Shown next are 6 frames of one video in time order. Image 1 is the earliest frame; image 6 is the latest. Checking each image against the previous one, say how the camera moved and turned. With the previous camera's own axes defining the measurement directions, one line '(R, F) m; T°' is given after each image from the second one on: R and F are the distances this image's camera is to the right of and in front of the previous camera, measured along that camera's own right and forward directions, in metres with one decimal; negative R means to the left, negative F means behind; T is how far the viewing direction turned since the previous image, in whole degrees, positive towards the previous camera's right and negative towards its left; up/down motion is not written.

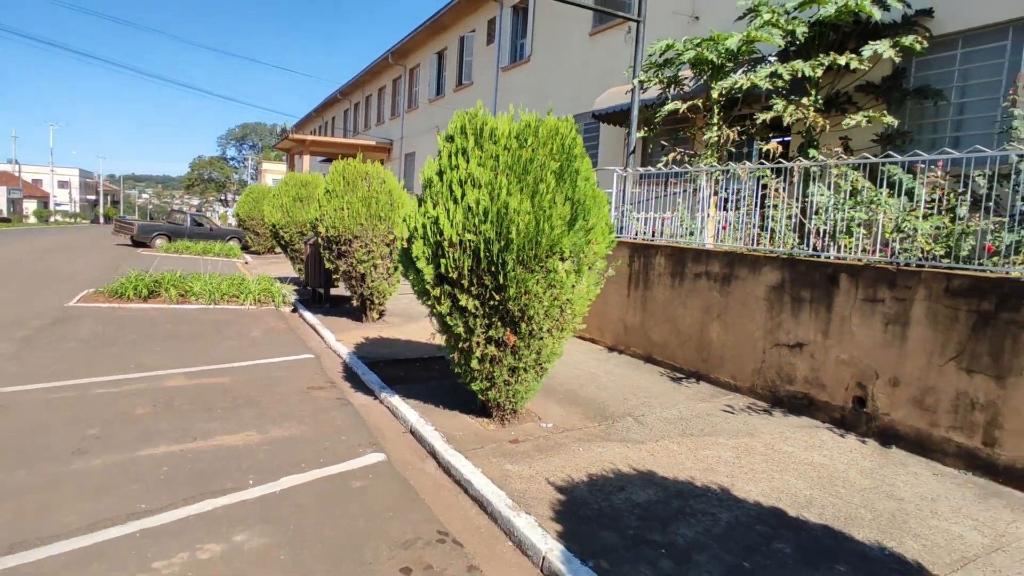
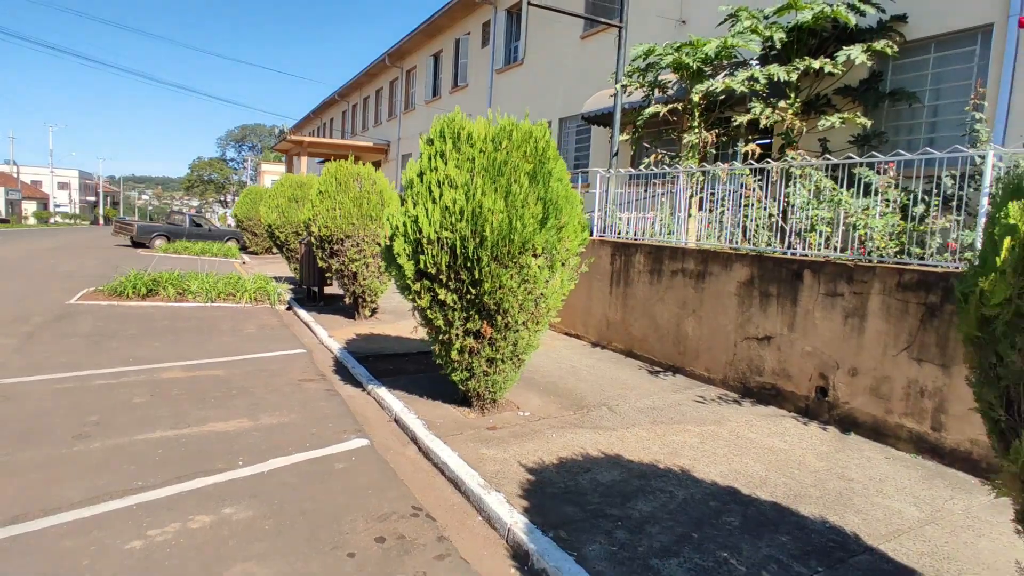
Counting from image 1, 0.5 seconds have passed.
(+0.2, -0.2) m; 0°
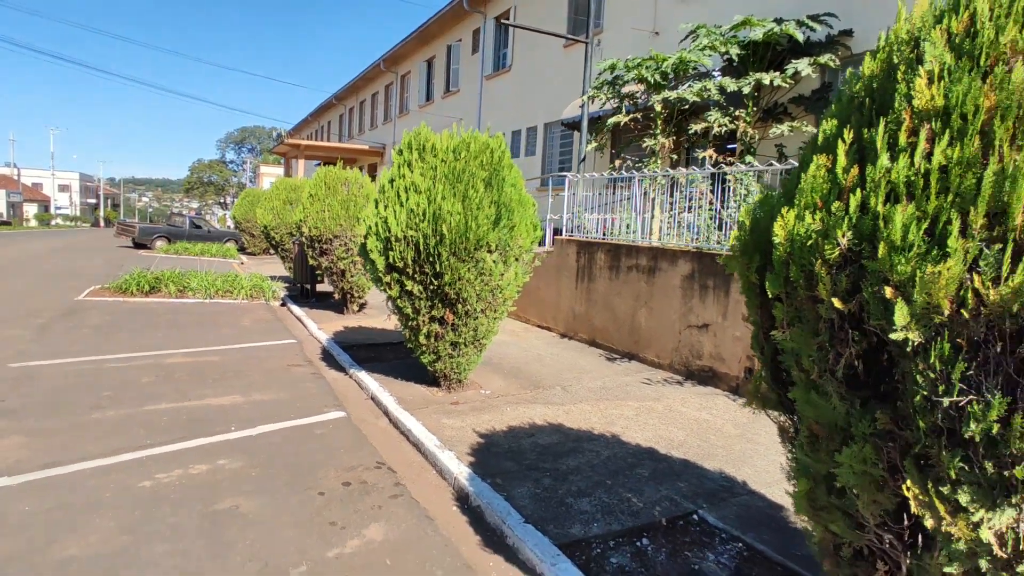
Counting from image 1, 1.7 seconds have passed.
(+0.4, -0.7) m; 0°
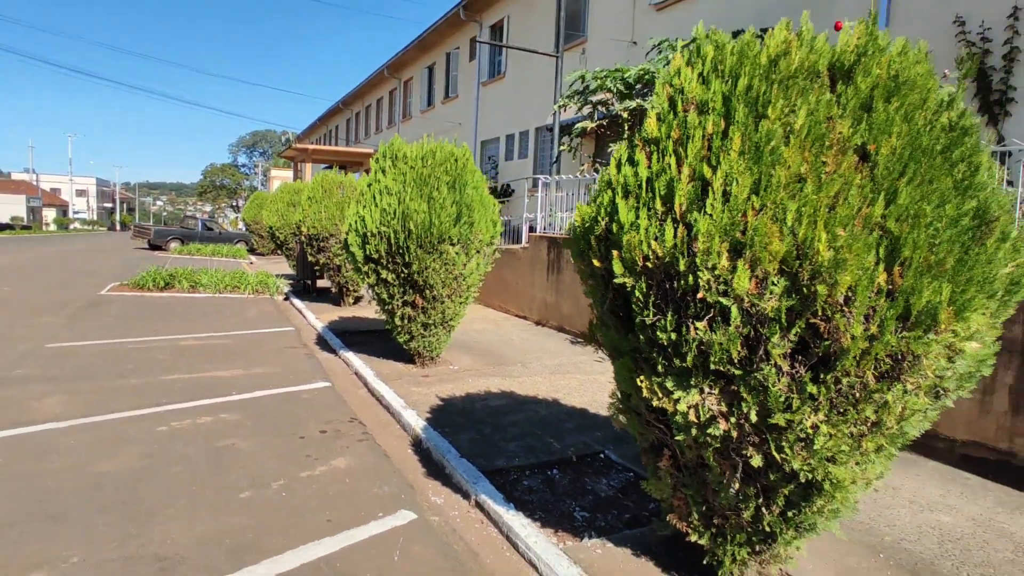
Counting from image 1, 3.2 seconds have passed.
(+0.5, -0.8) m; -1°
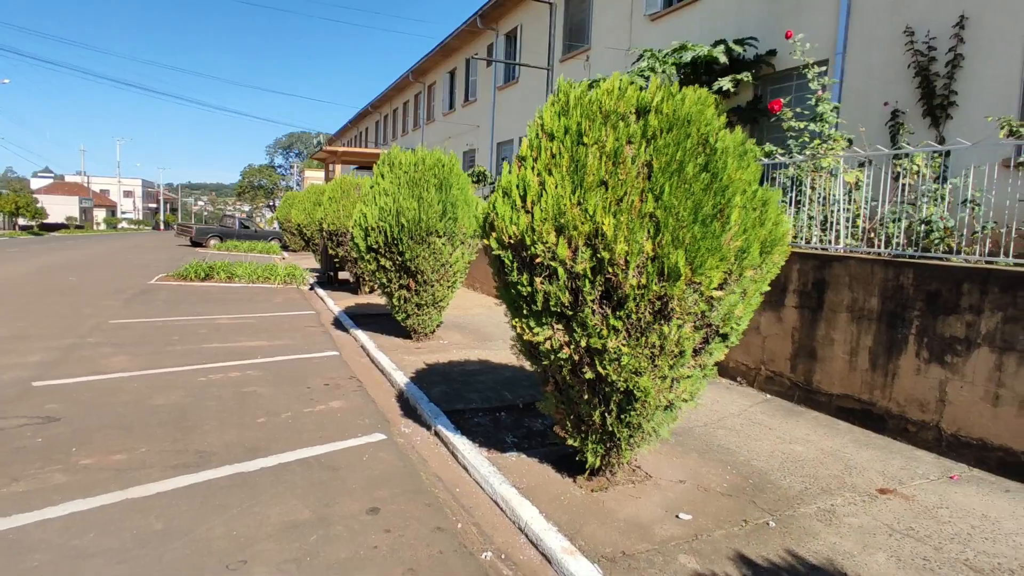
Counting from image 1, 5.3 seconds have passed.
(+0.6, -1.1) m; -3°
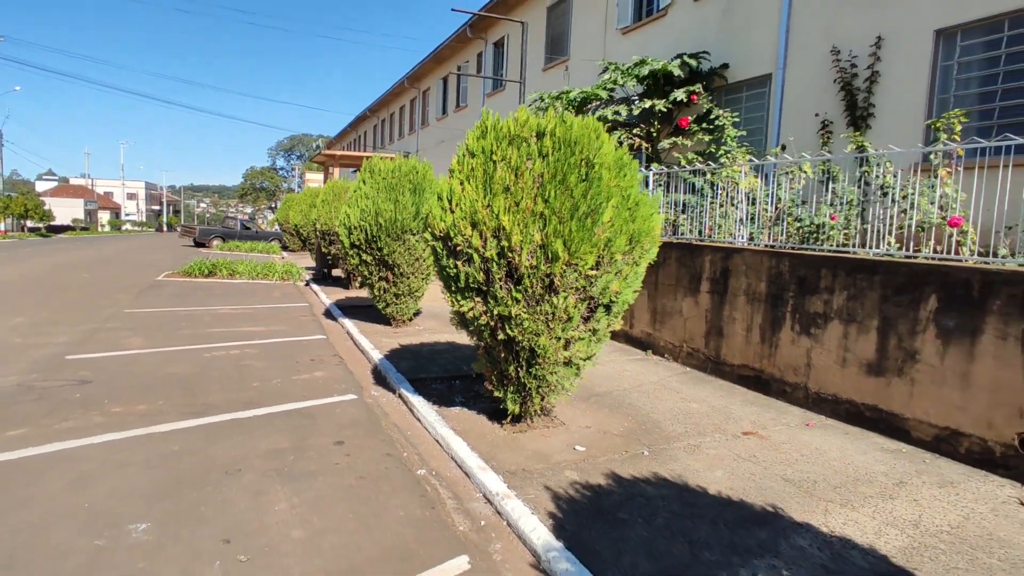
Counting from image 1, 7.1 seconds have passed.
(+0.5, -1.0) m; 0°
